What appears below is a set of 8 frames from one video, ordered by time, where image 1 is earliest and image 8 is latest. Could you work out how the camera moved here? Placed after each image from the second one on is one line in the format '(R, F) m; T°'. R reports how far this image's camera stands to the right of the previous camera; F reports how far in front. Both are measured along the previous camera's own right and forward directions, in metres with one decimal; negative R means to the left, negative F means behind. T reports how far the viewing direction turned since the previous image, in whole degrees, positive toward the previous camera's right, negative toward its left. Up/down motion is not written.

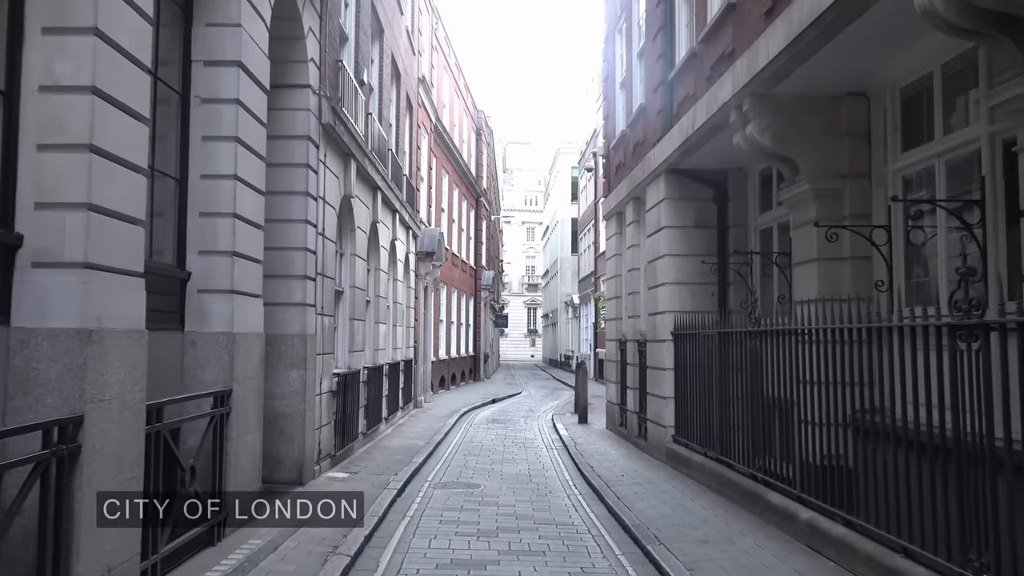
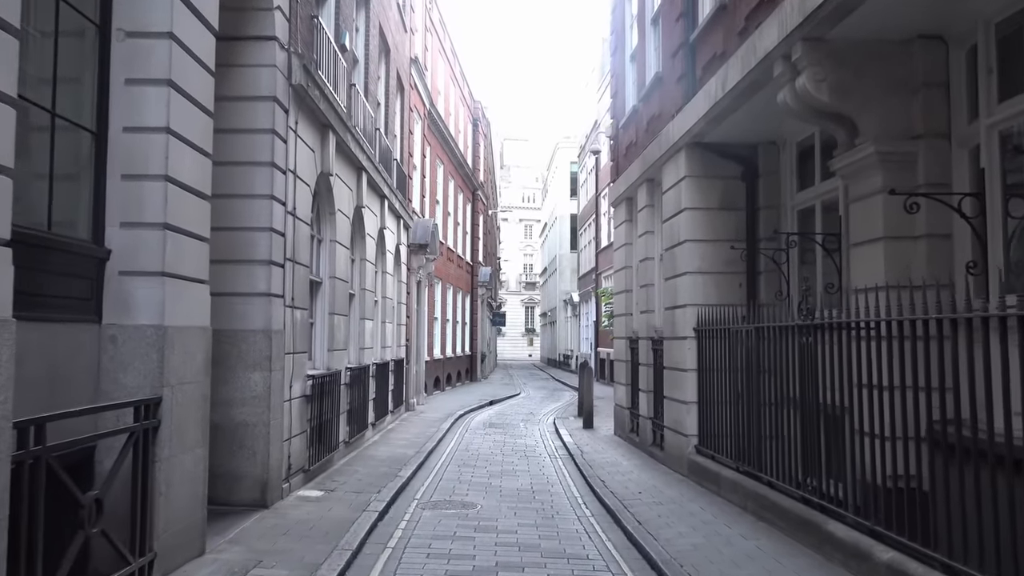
(0.0, +1.4) m; 0°
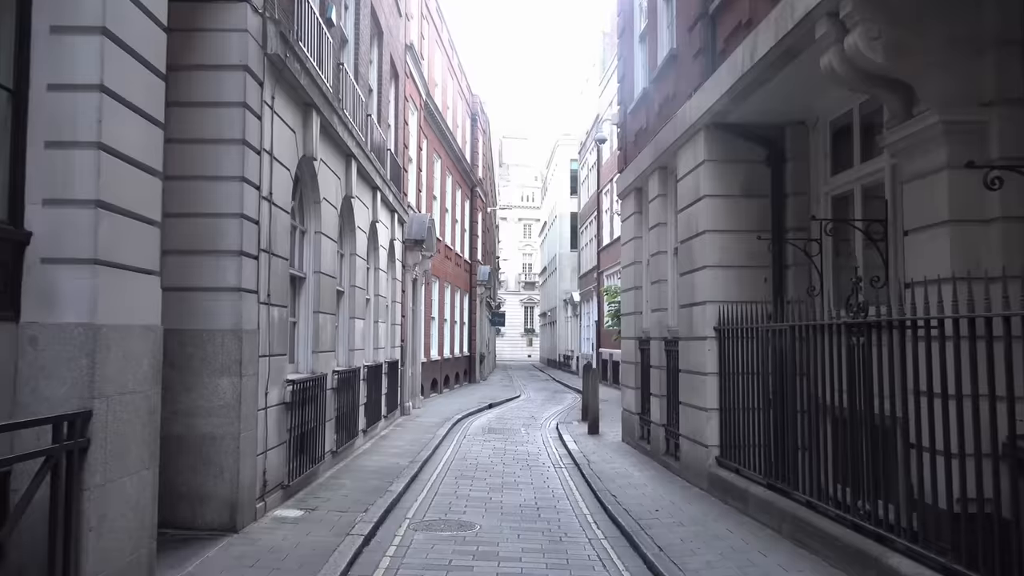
(0.0, +0.9) m; 0°
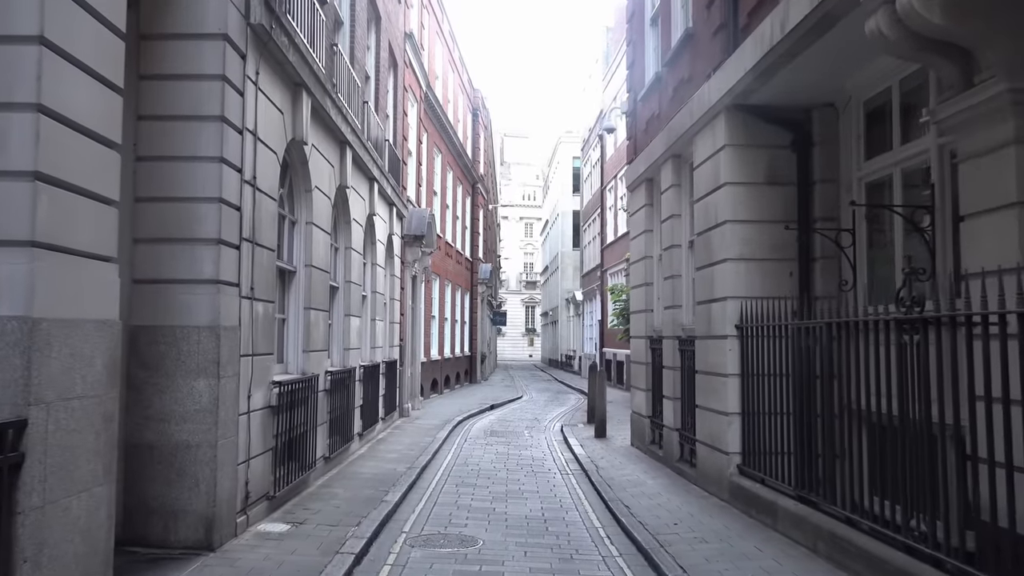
(0.0, +0.7) m; 0°
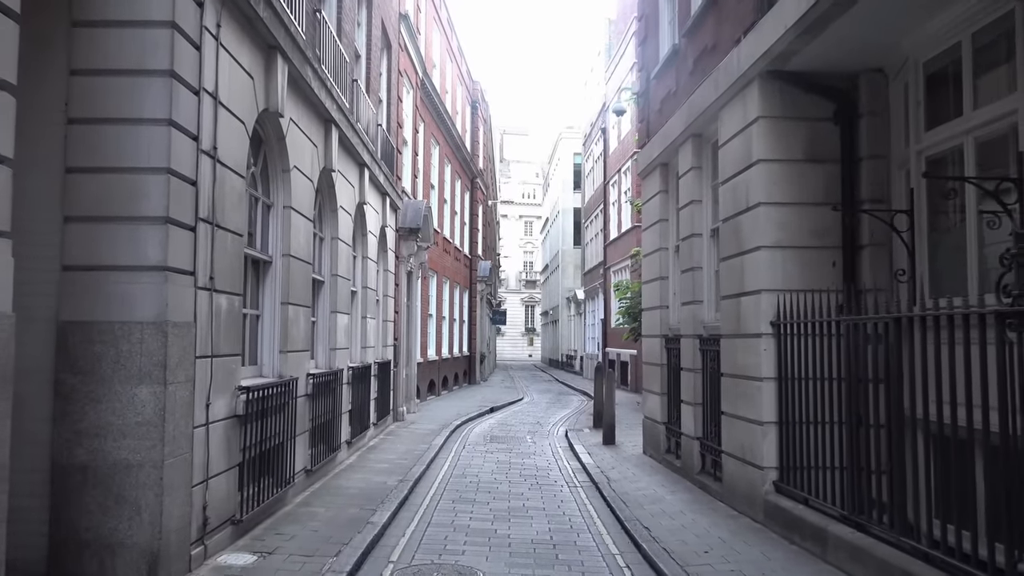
(0.0, +1.0) m; 0°
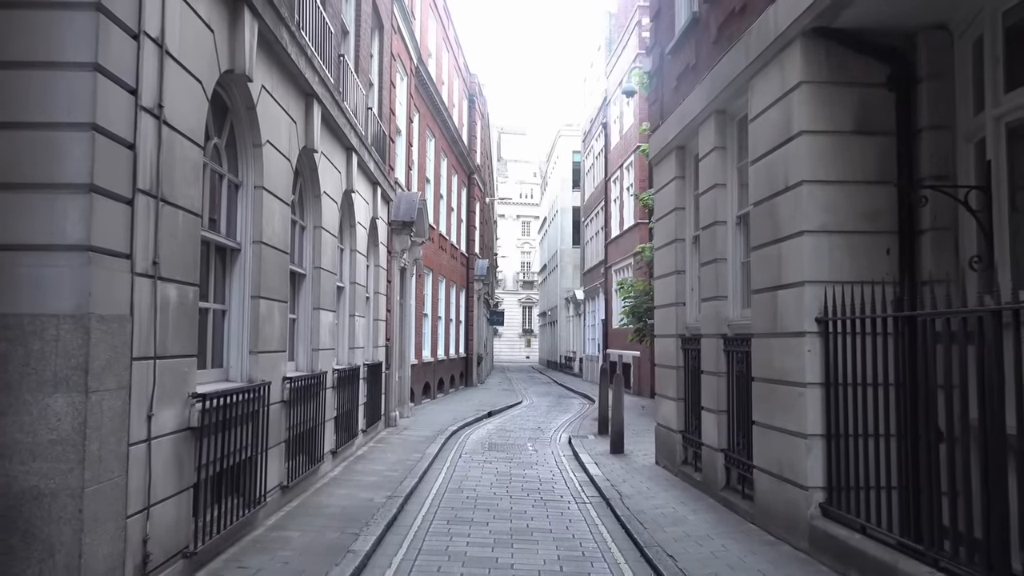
(-0.1, +1.0) m; 0°
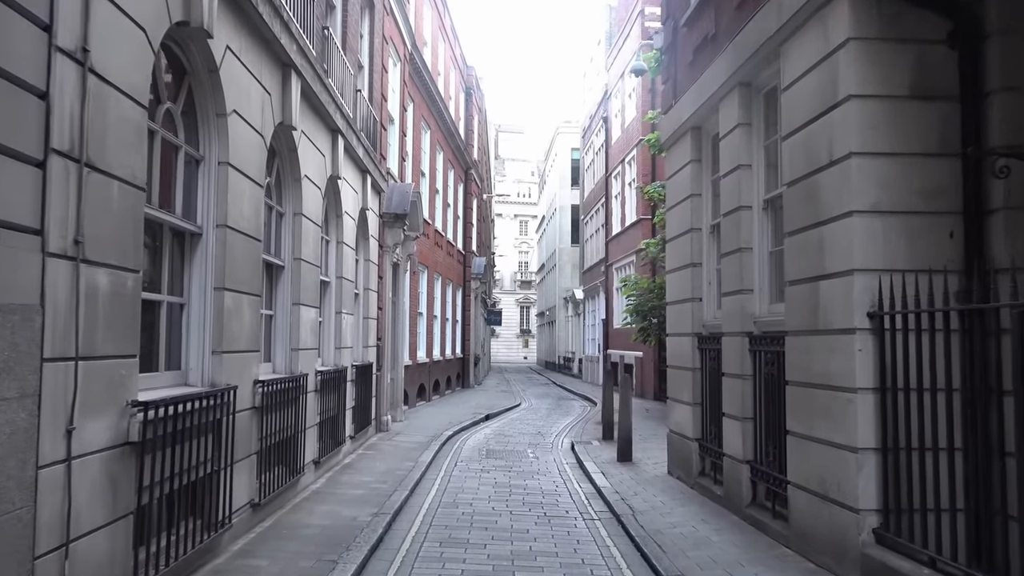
(0.0, +0.9) m; 0°
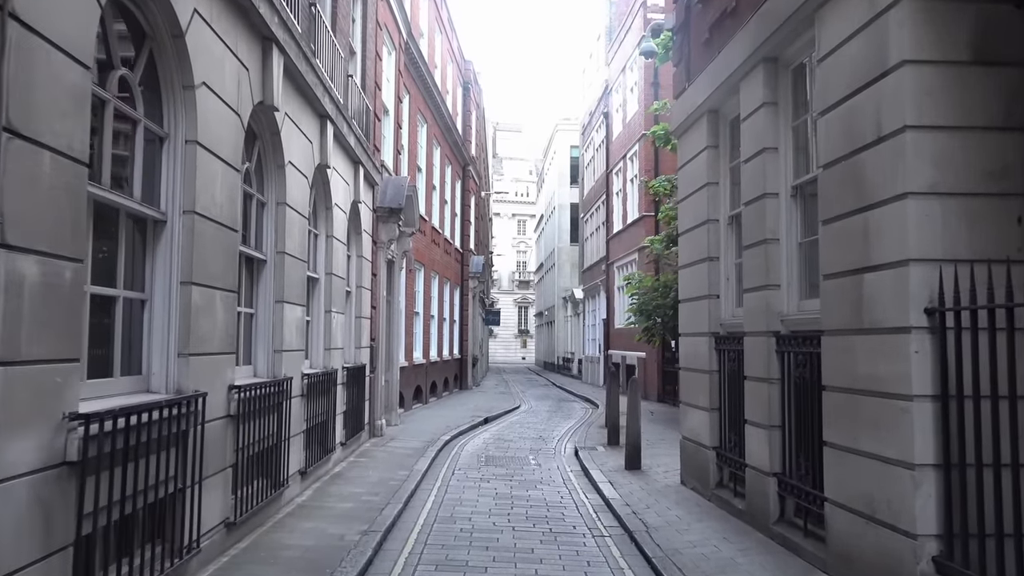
(0.0, +0.7) m; 0°
